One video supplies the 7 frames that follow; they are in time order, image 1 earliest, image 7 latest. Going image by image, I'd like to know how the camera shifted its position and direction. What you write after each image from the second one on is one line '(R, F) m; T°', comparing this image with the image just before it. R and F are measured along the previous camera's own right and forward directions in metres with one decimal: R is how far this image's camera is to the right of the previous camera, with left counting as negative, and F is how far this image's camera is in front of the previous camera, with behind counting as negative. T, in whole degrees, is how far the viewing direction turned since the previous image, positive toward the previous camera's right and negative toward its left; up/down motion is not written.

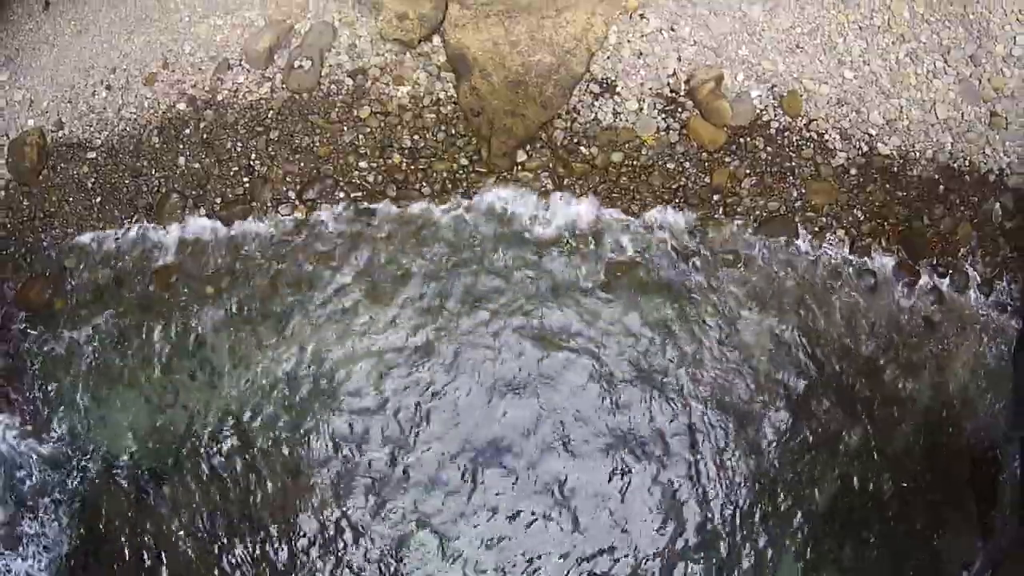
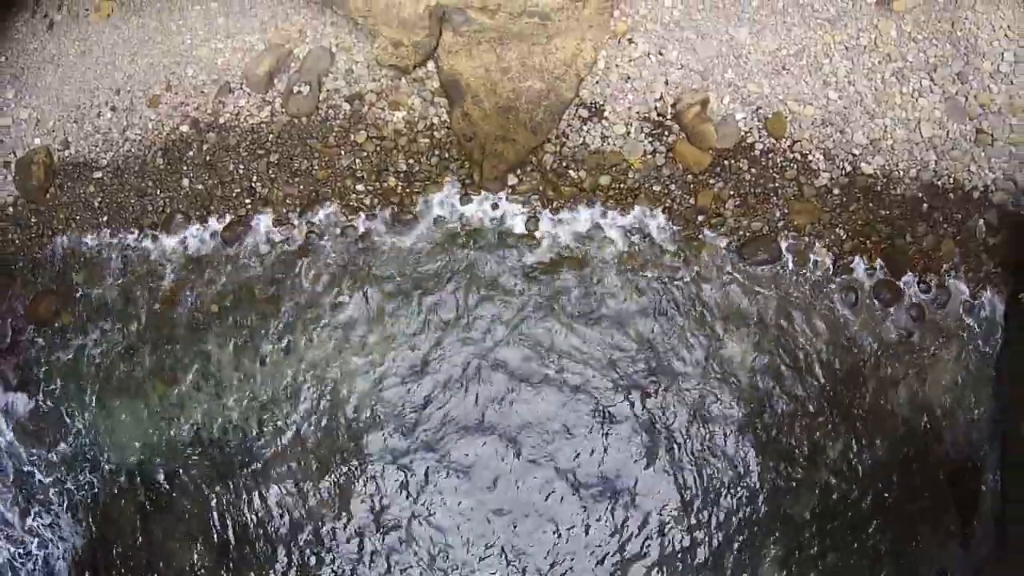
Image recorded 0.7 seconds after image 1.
(+0.1, -0.1) m; 0°
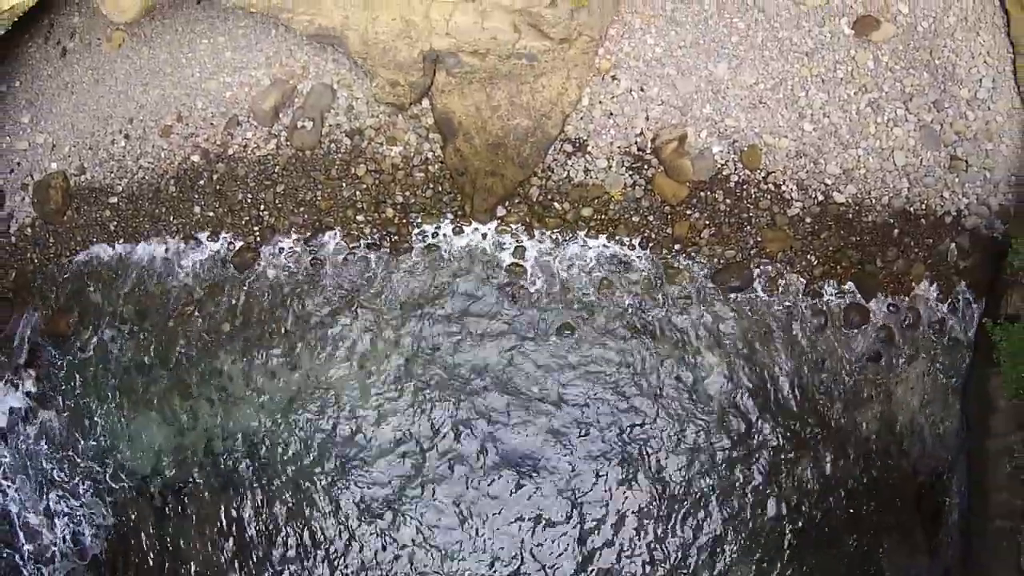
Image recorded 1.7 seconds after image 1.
(+0.1, -0.3) m; 0°
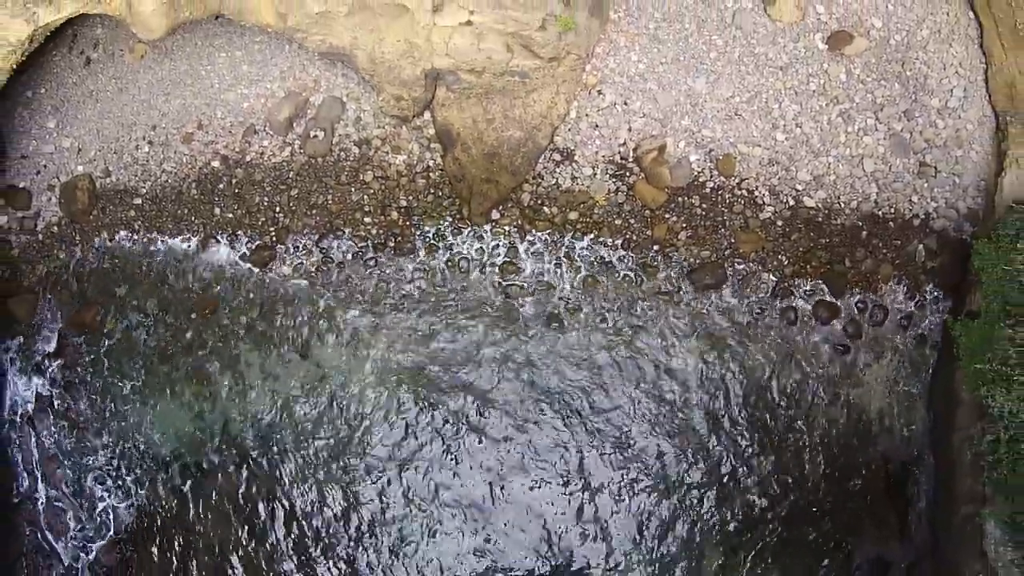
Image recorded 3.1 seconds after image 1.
(0.0, -0.4) m; 0°
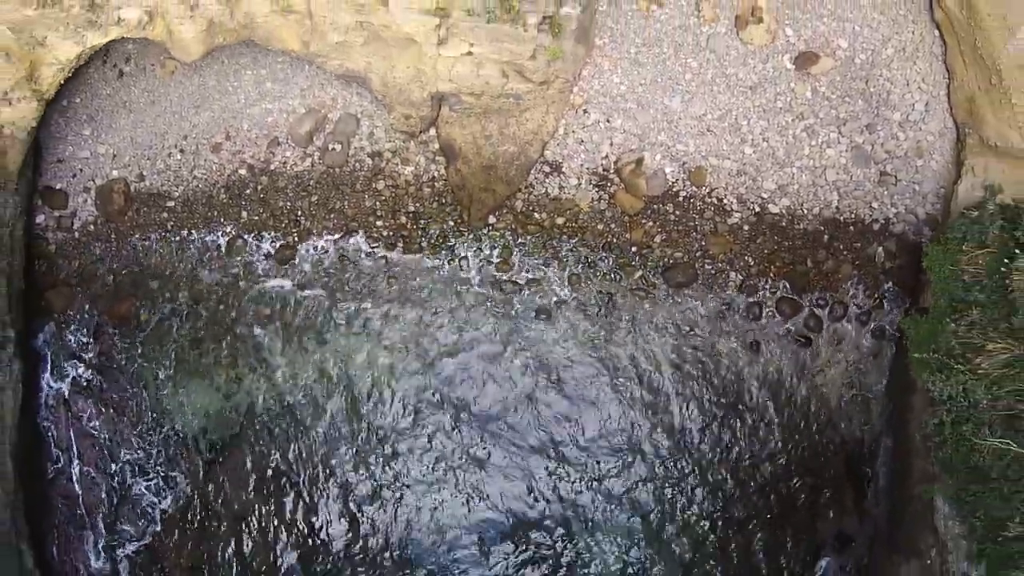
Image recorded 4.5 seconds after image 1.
(0.0, -0.6) m; 0°
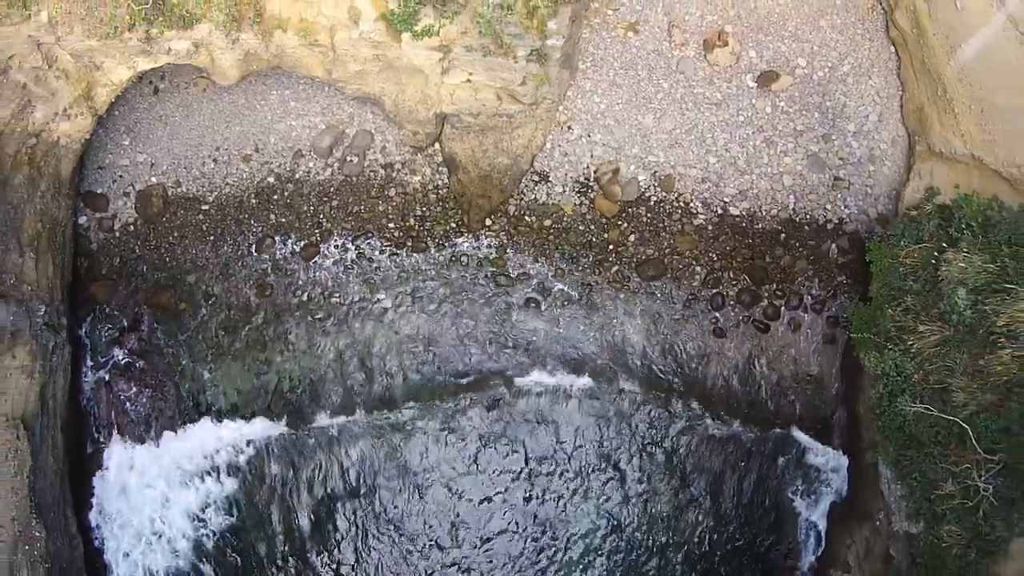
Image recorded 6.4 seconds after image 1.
(0.0, -0.8) m; 0°
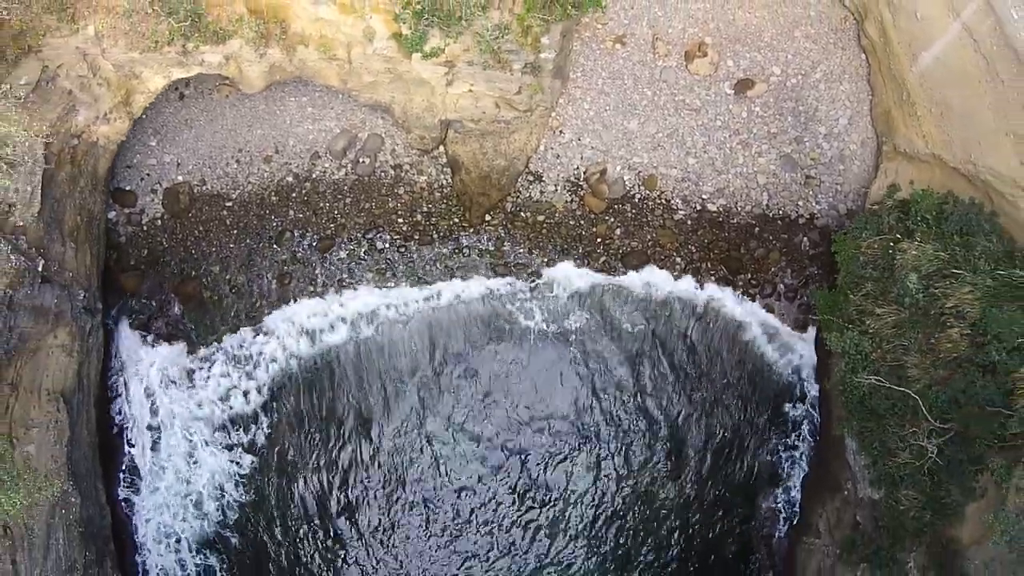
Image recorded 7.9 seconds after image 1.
(0.0, -0.6) m; 0°
